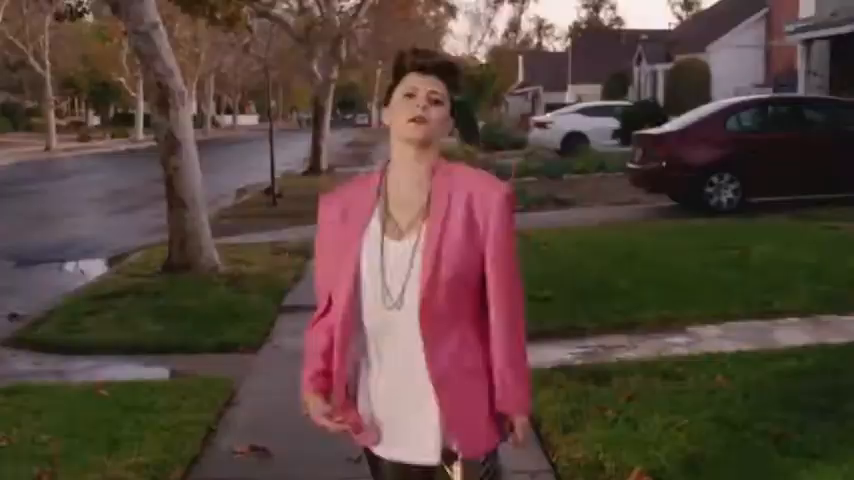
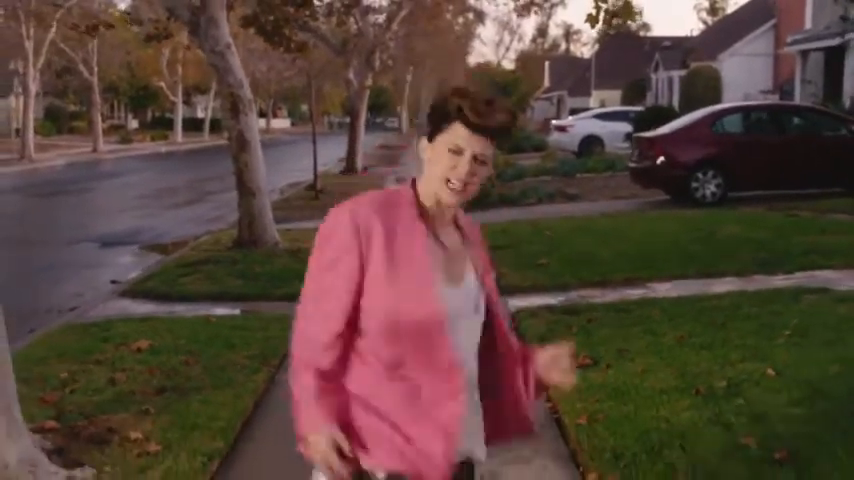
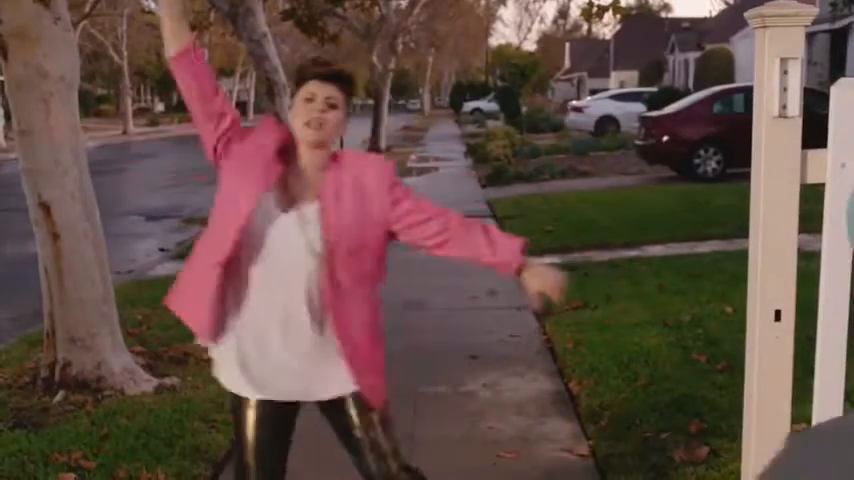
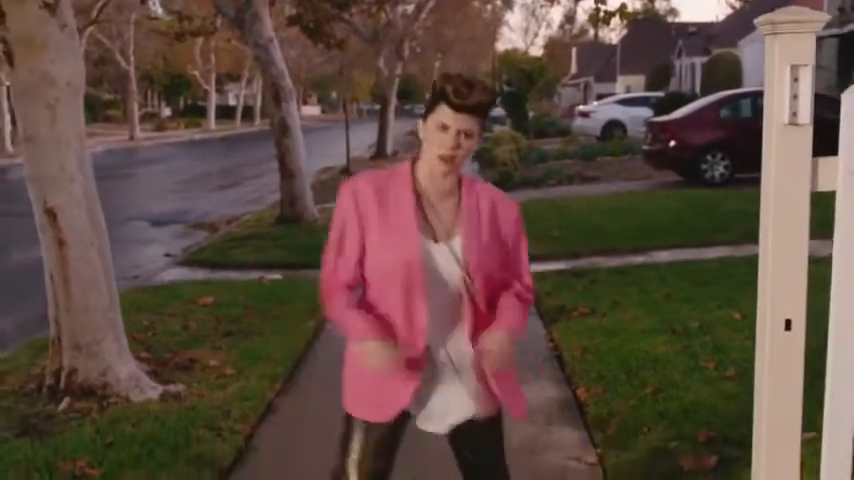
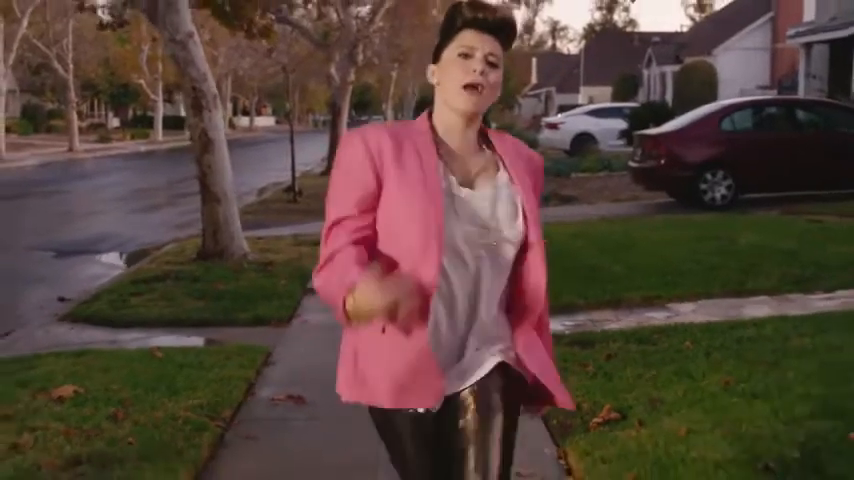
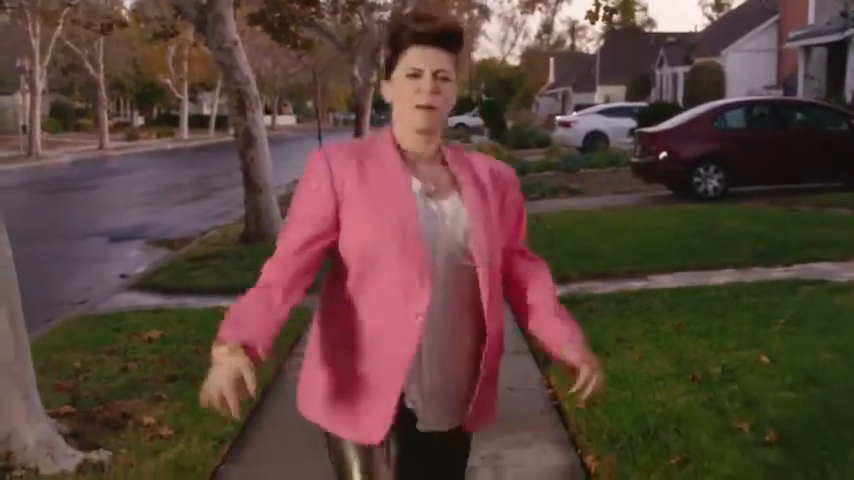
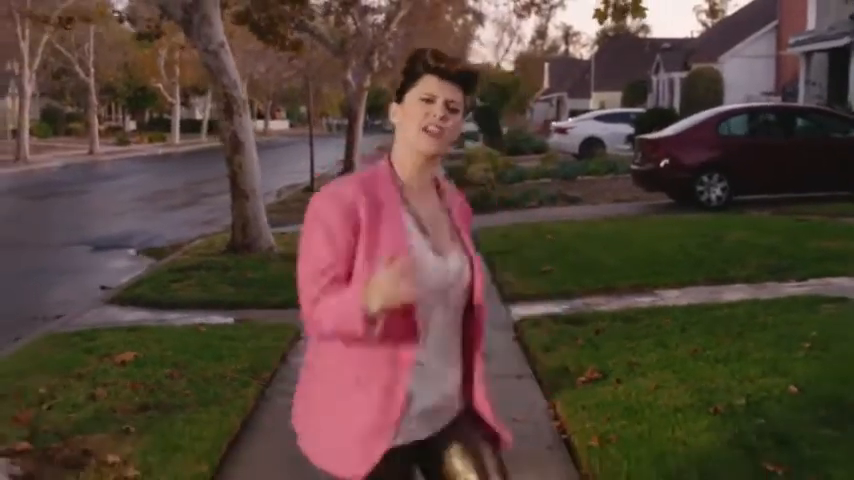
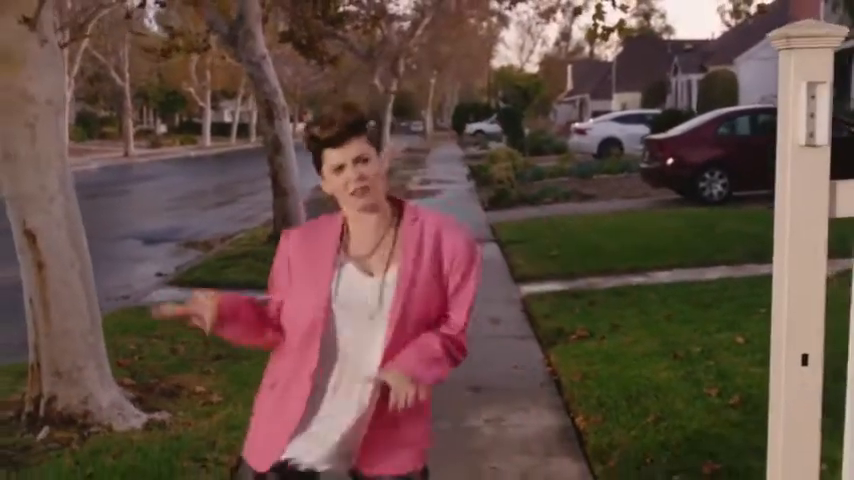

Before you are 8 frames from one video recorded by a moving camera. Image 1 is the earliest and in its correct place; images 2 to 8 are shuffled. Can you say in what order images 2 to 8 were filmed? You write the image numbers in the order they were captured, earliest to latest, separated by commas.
5, 7, 2, 6, 8, 4, 3
